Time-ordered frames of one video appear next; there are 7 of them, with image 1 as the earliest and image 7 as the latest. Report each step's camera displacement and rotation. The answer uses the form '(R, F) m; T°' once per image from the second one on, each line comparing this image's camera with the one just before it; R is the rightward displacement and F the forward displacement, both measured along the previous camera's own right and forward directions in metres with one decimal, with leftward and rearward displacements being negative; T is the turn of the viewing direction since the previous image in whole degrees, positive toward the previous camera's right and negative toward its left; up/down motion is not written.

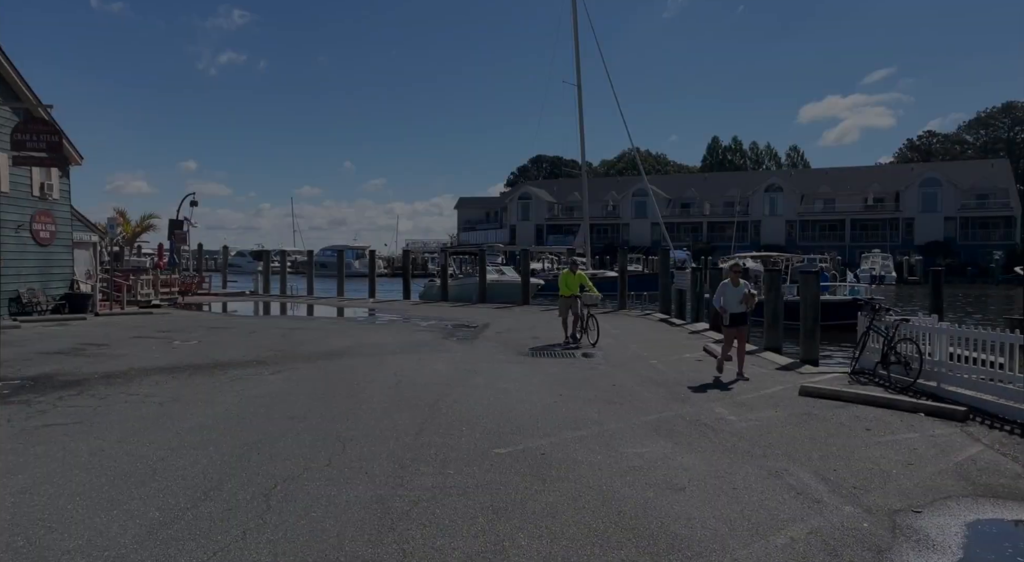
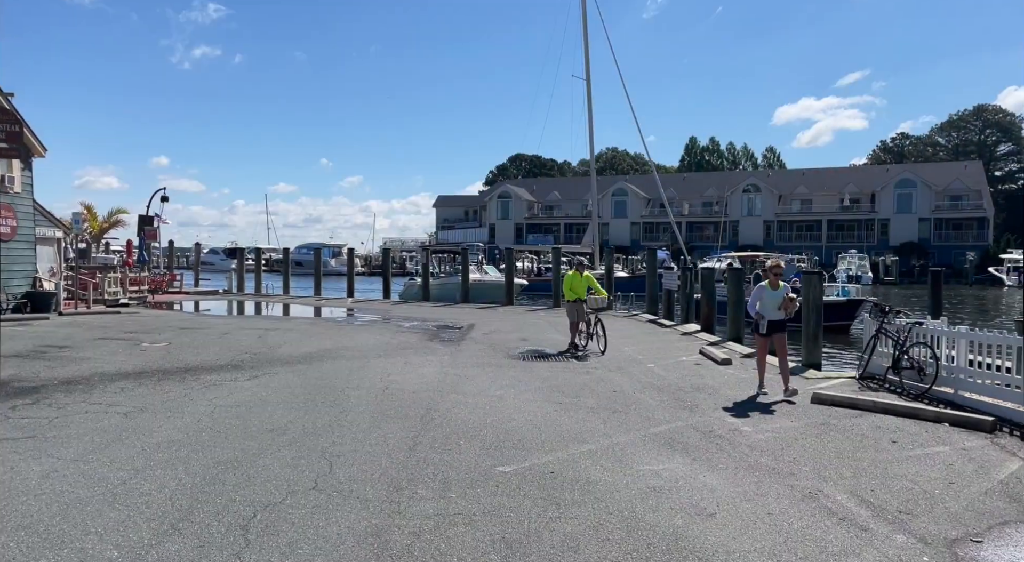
(-0.2, +0.6) m; +2°
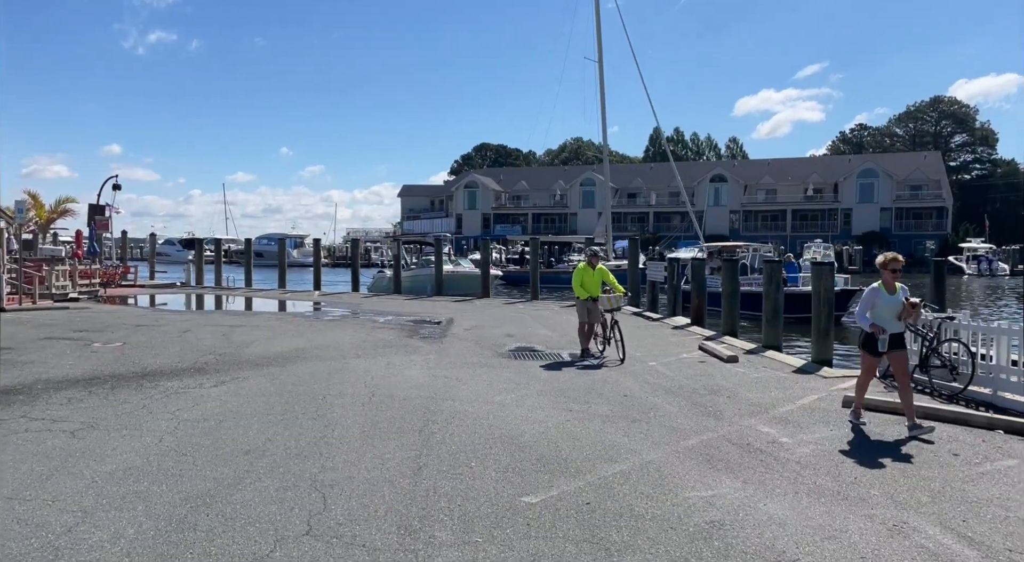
(-0.4, +0.9) m; +3°
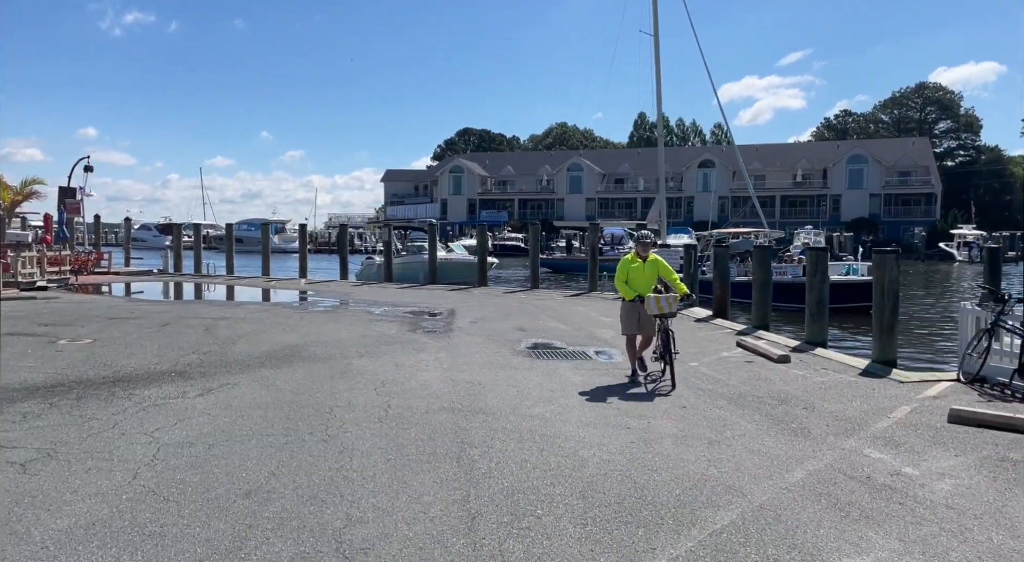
(-0.6, +1.3) m; +1°
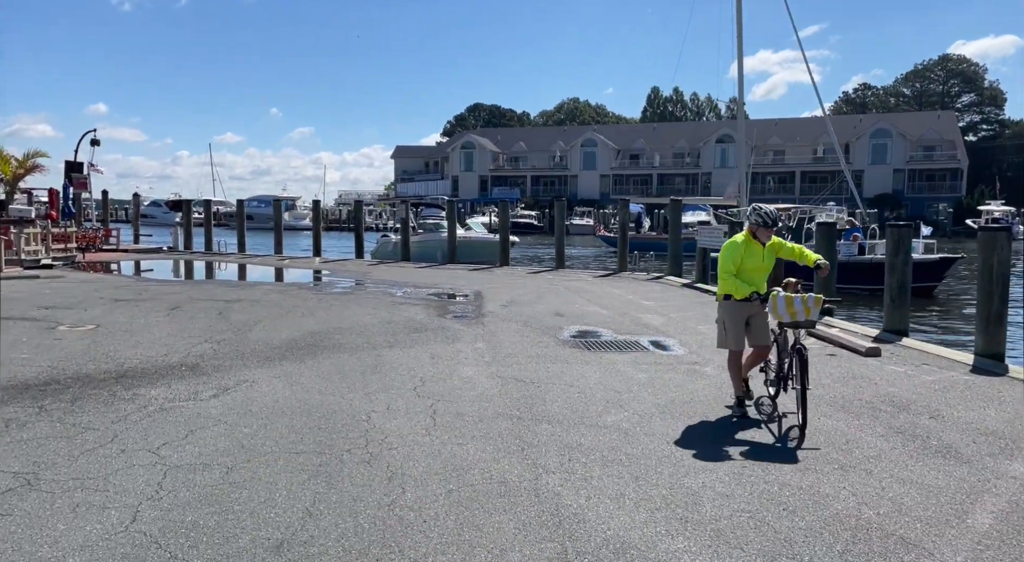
(-0.5, +1.2) m; -1°
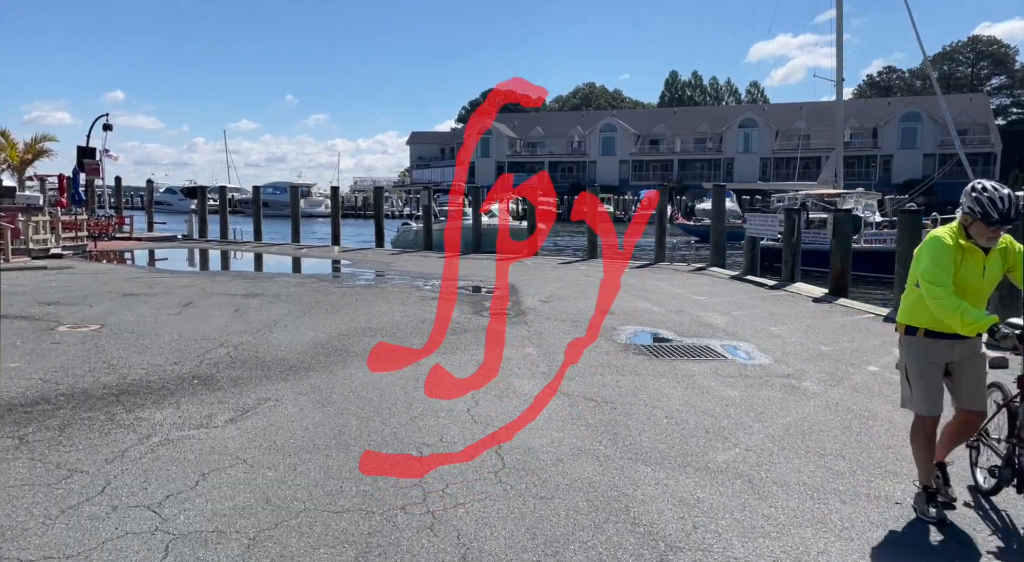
(-0.5, +1.2) m; -1°
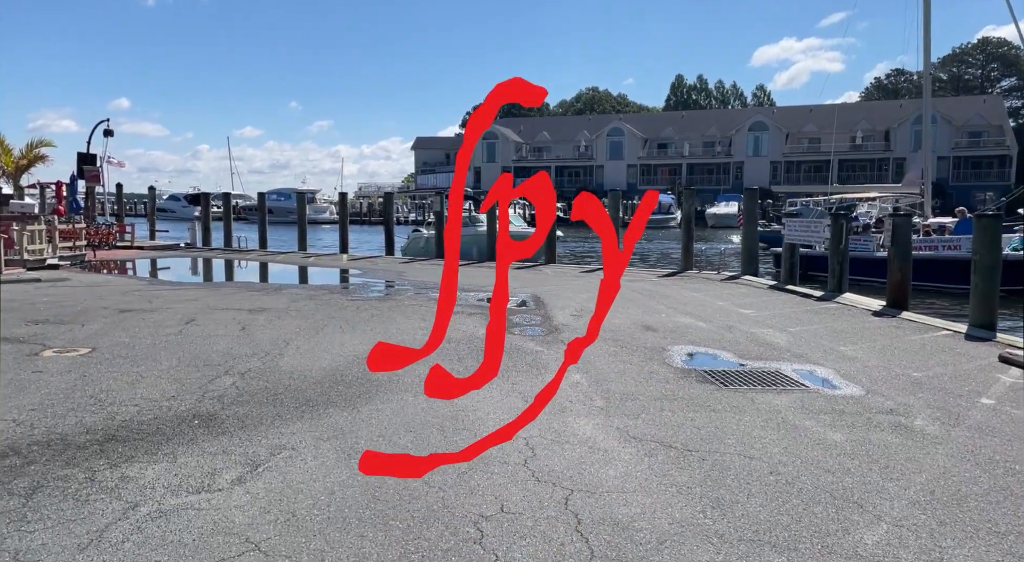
(-0.4, +1.1) m; 0°
